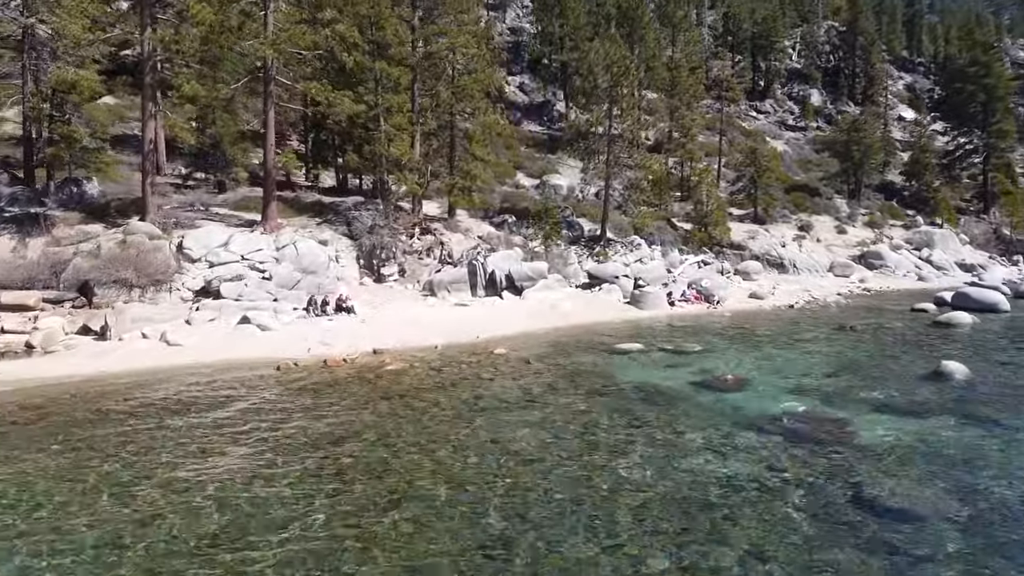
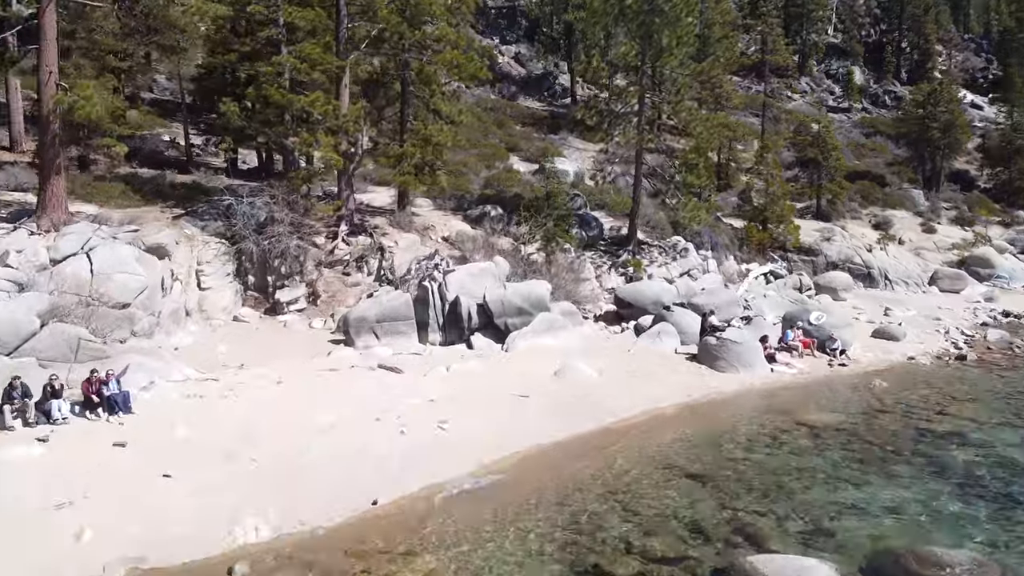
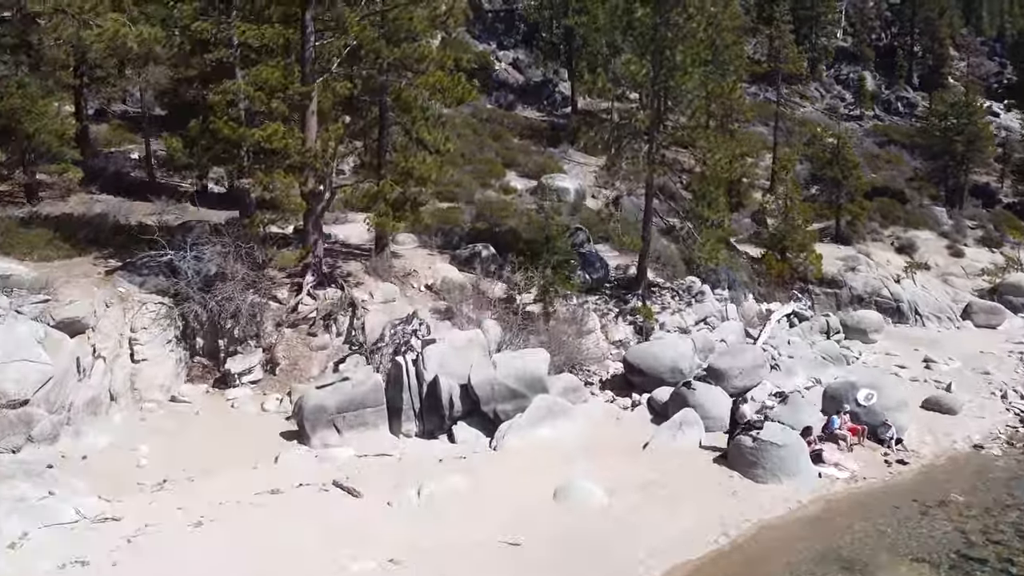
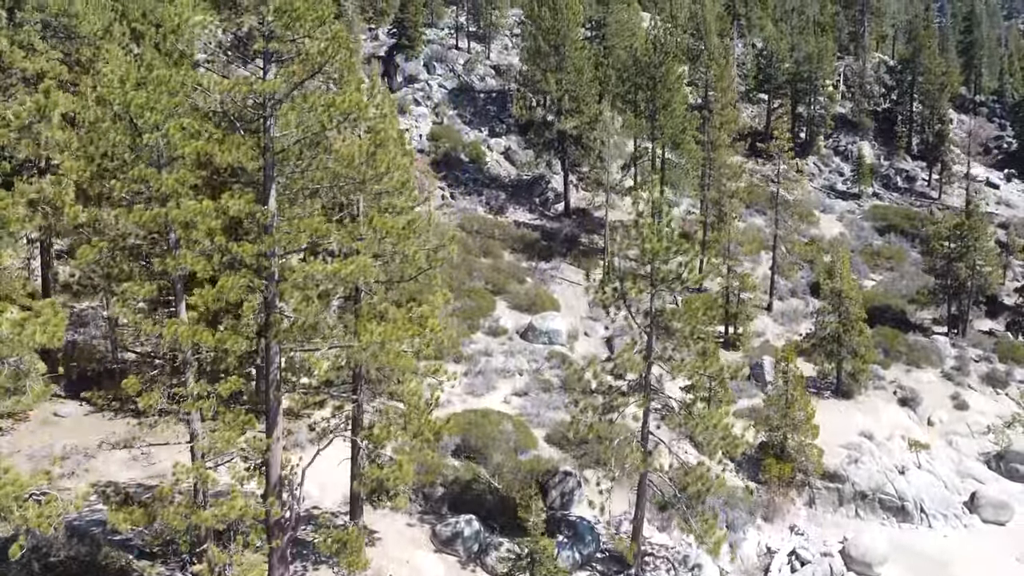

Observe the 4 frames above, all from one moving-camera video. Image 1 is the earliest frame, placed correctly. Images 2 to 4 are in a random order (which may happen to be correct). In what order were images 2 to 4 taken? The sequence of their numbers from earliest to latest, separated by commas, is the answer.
2, 3, 4
